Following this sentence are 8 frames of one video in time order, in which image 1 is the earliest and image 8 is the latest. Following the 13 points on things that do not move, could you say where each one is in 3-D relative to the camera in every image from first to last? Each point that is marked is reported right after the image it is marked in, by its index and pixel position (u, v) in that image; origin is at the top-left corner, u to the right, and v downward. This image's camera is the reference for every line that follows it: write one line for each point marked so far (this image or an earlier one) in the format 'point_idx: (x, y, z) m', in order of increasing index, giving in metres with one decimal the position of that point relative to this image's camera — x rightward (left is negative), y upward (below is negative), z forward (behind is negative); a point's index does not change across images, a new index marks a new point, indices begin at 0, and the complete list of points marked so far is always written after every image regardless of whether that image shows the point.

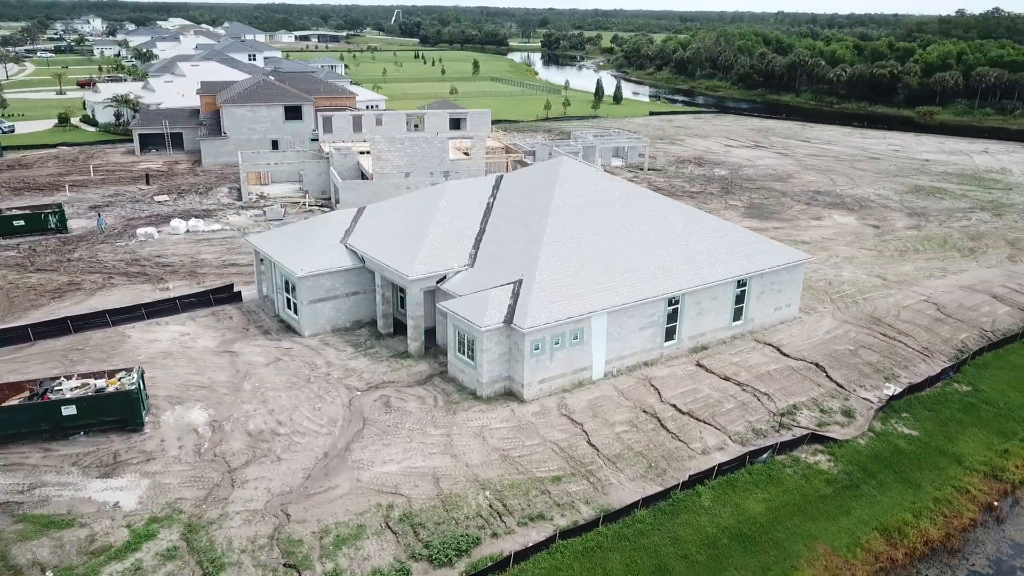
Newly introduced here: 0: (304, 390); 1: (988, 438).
0: (-4.7, -2.3, +18.5) m
1: (+10.9, -3.4, +18.7) m
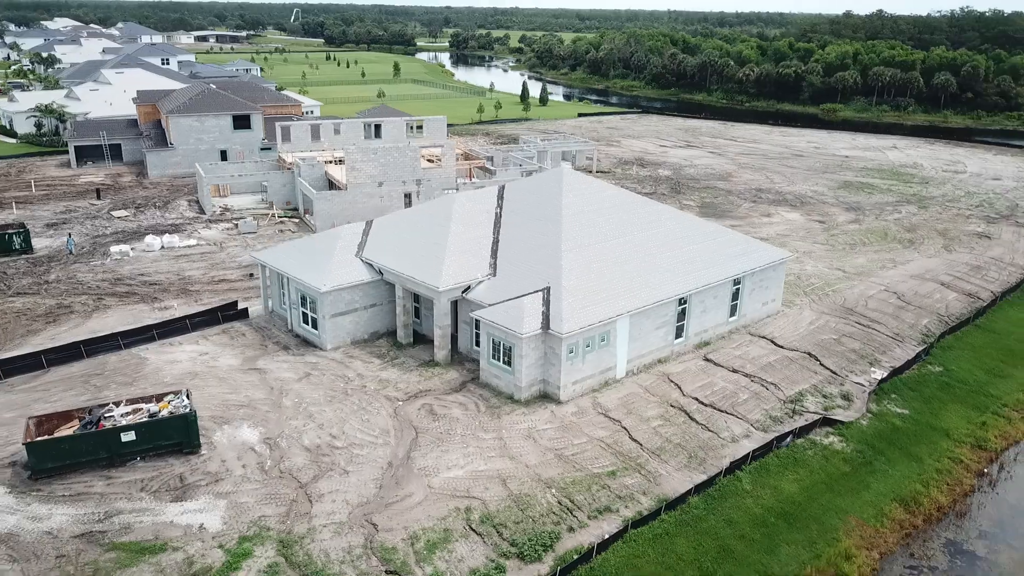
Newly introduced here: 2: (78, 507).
0: (-3.8, -2.7, +18.9) m
1: (+11.6, -3.2, +20.9) m
2: (-7.9, -4.0, +14.9) m
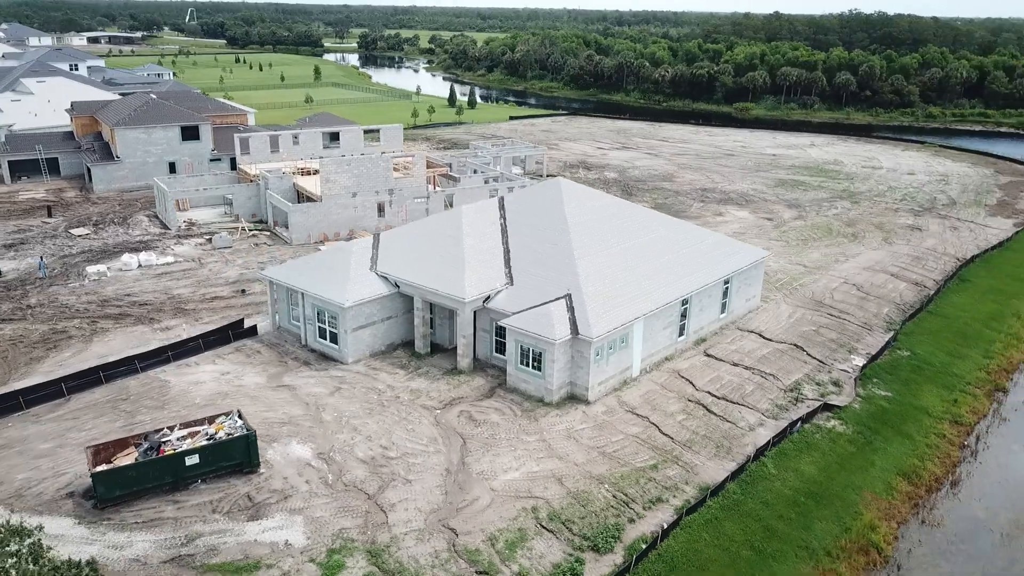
0: (-3.0, -3.0, +19.4) m
1: (+12.1, -2.9, +23.2) m
2: (-6.5, -4.5, +15.0) m
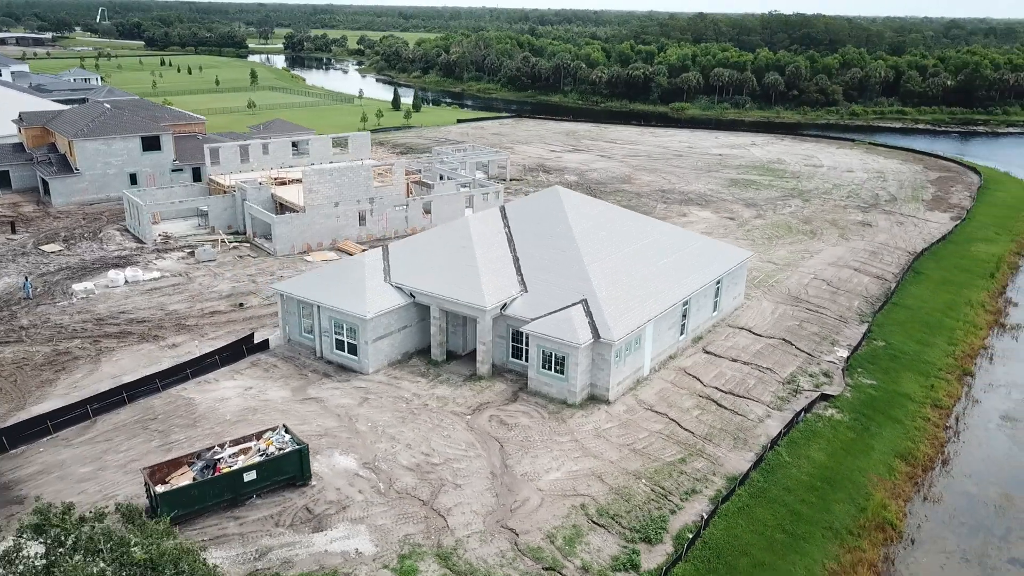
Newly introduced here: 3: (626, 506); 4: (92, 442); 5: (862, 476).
0: (-2.3, -3.3, +20.0) m
1: (+12.5, -2.8, +25.1) m
2: (-5.3, -4.9, +15.3) m
3: (+2.4, -4.6, +17.3) m
4: (-9.7, -3.5, +18.9) m
5: (+8.4, -4.5, +19.8) m
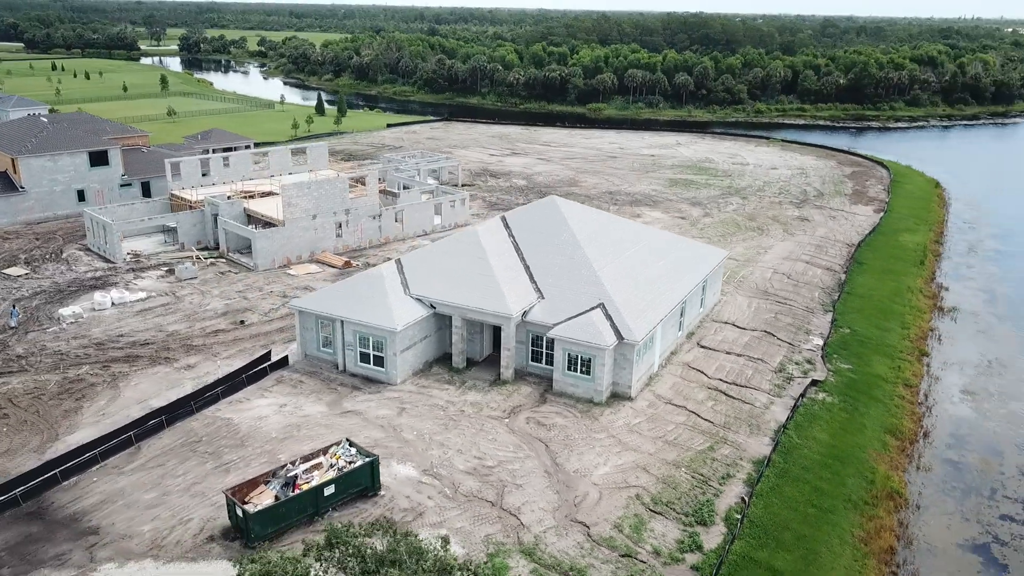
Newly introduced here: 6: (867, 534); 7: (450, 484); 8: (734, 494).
0: (-1.3, -3.6, +20.9) m
1: (+12.7, -2.5, +27.8) m
2: (-3.7, -5.3, +15.9) m
3: (+3.7, -4.7, +18.8) m
4: (-8.5, -4.1, +18.9) m
5: (+9.4, -4.4, +22.0) m
6: (+8.0, -5.6, +18.6) m
7: (-1.4, -4.5, +18.6) m
8: (+5.2, -4.8, +19.2) m
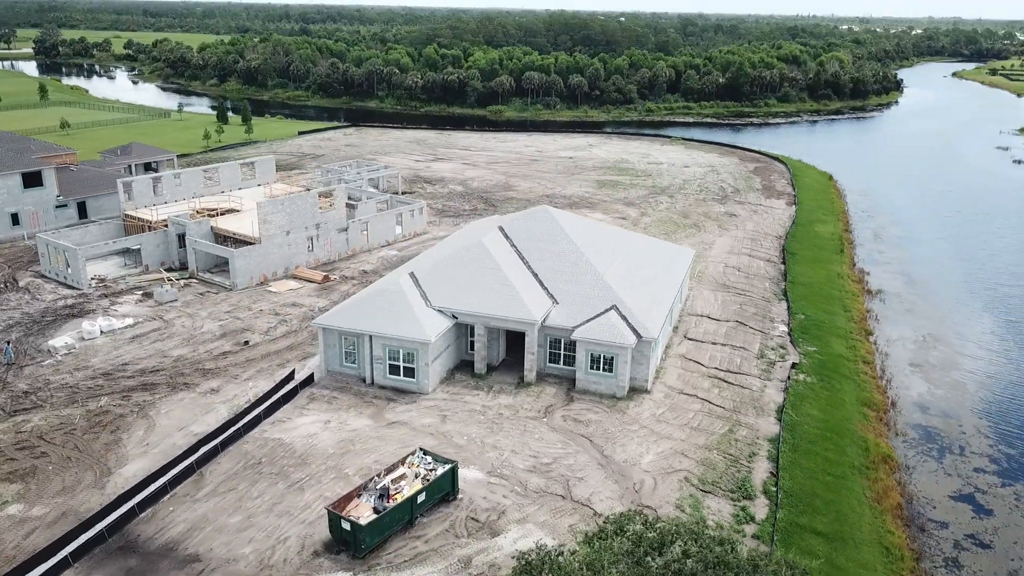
0: (-0.1, -3.9, +22.2) m
1: (+12.5, -2.0, +31.1) m
2: (-1.7, -5.7, +16.9) m
3: (+5.2, -4.7, +20.9) m
4: (-6.9, -4.8, +19.1) m
5: (+10.3, -4.1, +24.9) m
6: (+9.5, -5.4, +21.3) m
7: (+0.1, -4.7, +19.9) m
8: (+6.6, -4.8, +21.5) m
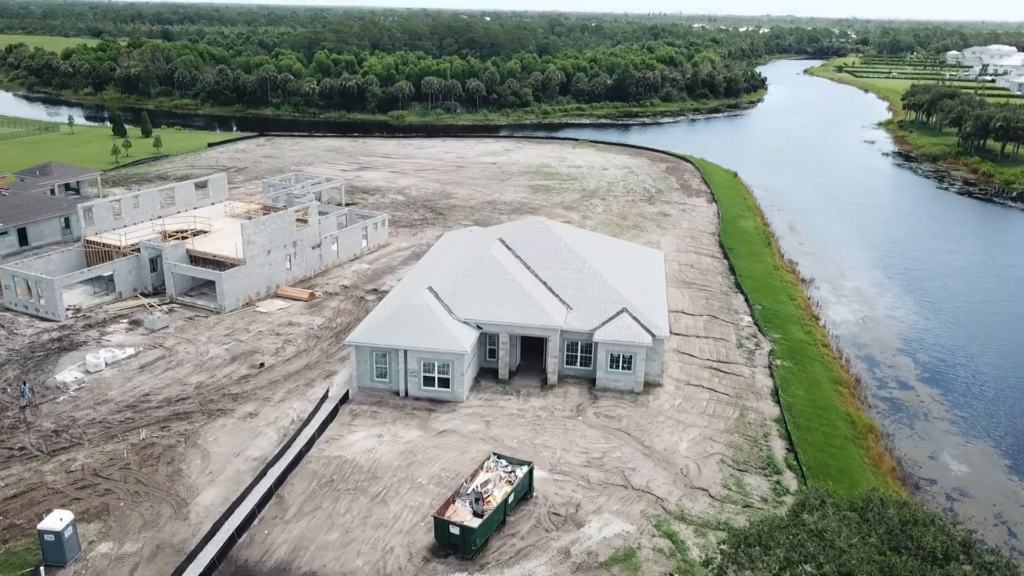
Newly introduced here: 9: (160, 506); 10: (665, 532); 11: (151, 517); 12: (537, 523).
0: (+1.1, -4.2, +23.9) m
1: (+12.1, -1.7, +34.6) m
2: (+0.5, -6.1, +18.4) m
3: (+6.6, -4.7, +23.4) m
4: (-5.0, -5.4, +19.7) m
5: (+11.0, -3.9, +28.1) m
6: (+10.8, -5.1, +24.5) m
7: (+1.8, -5.0, +21.6) m
8: (+7.9, -4.7, +24.2) m
9: (-8.6, -5.3, +20.0) m
10: (+3.7, -5.8, +19.6) m
11: (-8.6, -5.5, +19.5) m
12: (+0.6, -5.6, +19.7) m
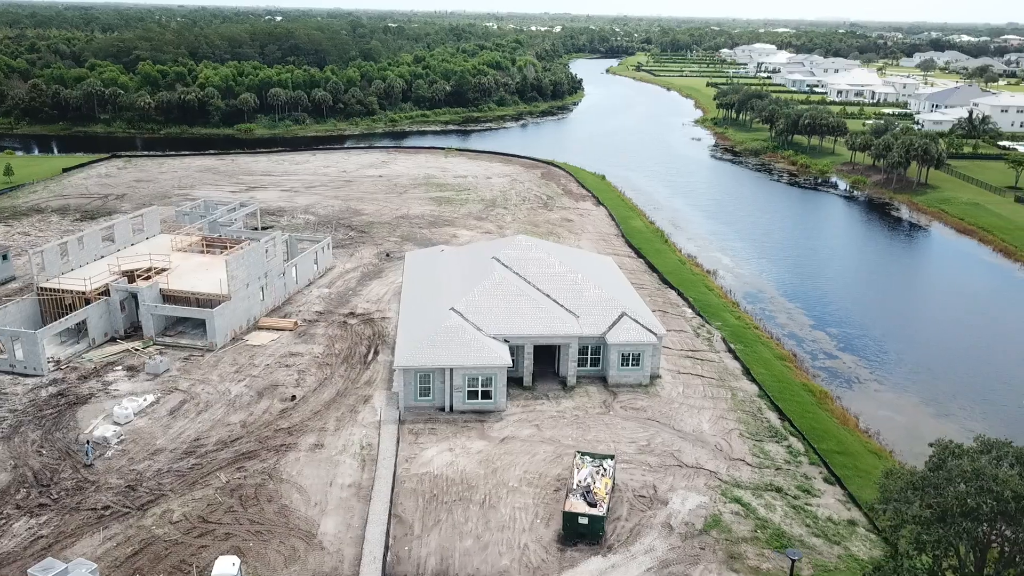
0: (+2.7, -4.6, +27.0) m
1: (+10.6, -1.3, +40.0) m
2: (+3.6, -6.5, +21.5) m
3: (+8.2, -4.7, +27.8) m
4: (-2.2, -6.3, +21.5) m
5: (+11.2, -3.5, +33.4) m
6: (+12.0, -4.8, +29.9) m
7: (+3.9, -5.4, +25.0) m
8: (+9.3, -4.6, +28.9) m
9: (-5.7, -6.5, +20.9) m
10: (+6.3, -6.0, +23.5) m
11: (-5.6, -6.6, +20.5) m
12: (+3.3, -6.0, +22.8) m
